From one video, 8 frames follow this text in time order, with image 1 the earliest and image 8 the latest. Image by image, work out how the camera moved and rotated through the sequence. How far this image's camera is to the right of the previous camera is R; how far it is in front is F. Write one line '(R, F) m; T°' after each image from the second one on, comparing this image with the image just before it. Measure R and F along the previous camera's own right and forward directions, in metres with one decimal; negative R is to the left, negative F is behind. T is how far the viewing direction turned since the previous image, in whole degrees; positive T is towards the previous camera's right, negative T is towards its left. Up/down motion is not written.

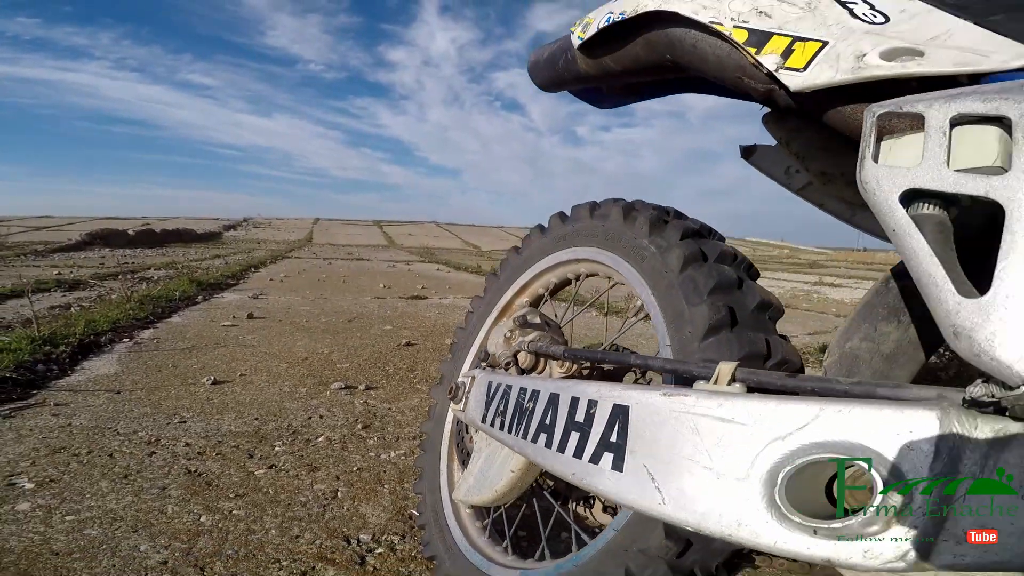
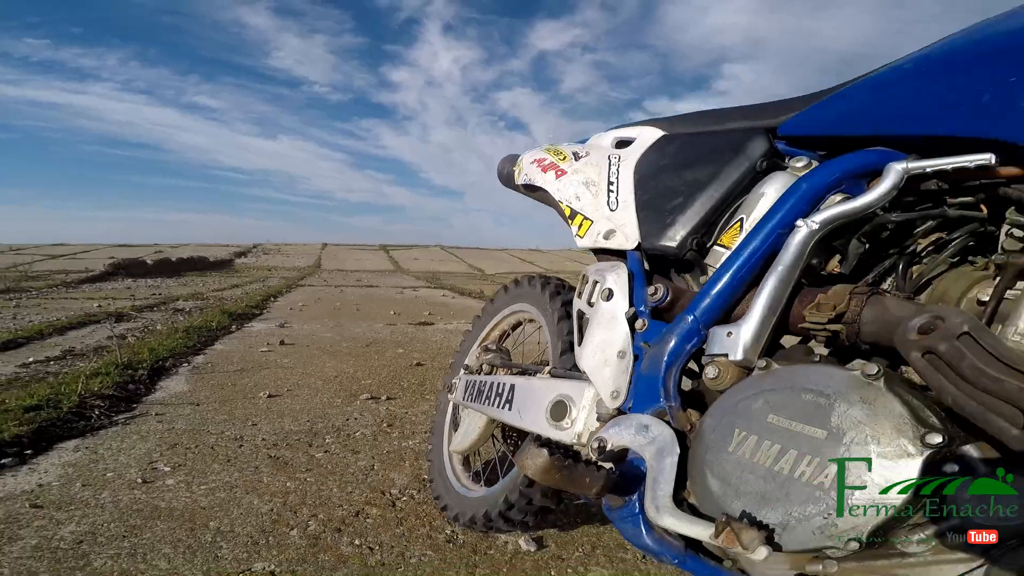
(+0.1, -0.7) m; -1°
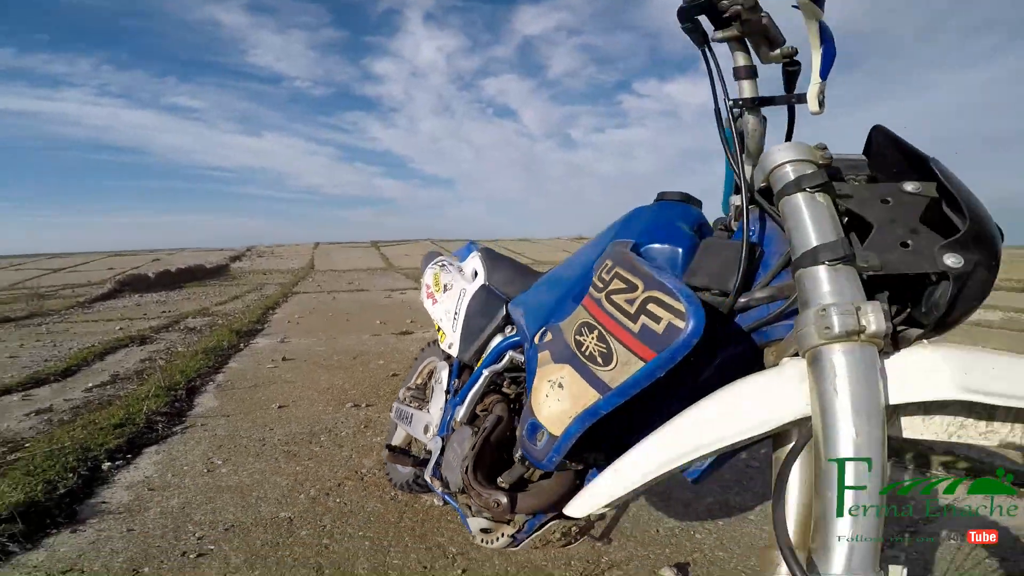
(+0.4, -1.1) m; 0°
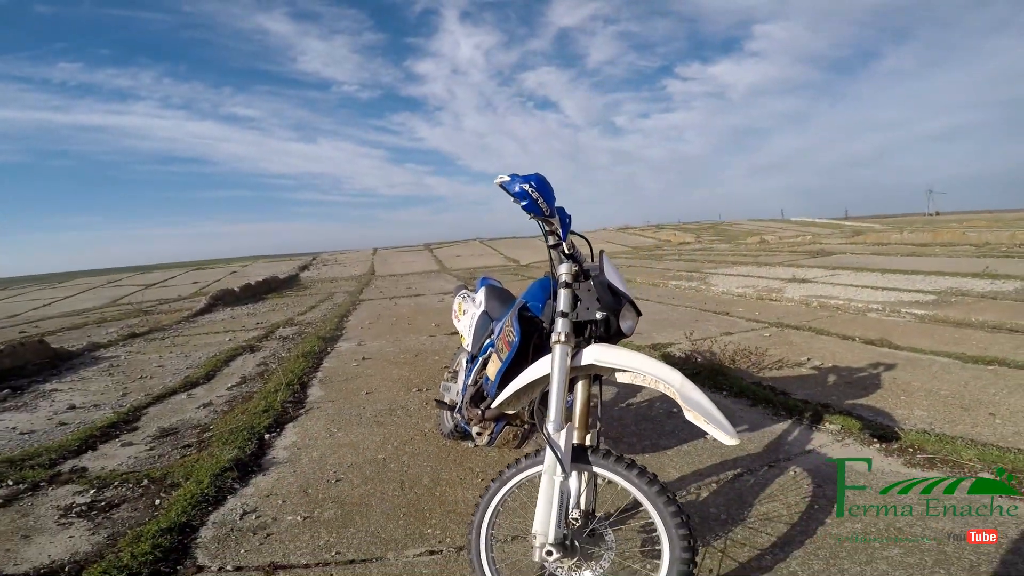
(+0.4, -1.5) m; -6°
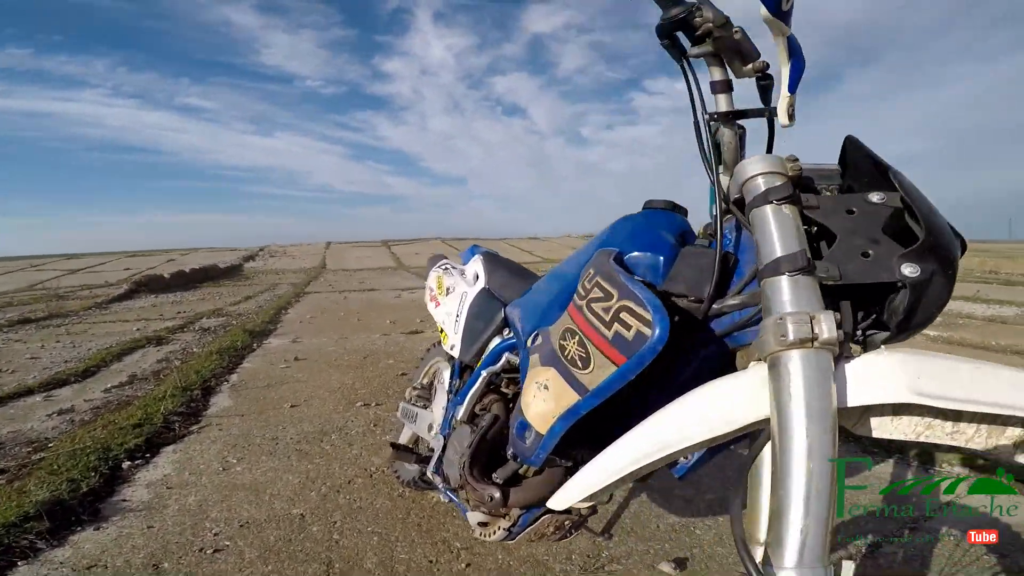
(-0.2, +1.5) m; +4°
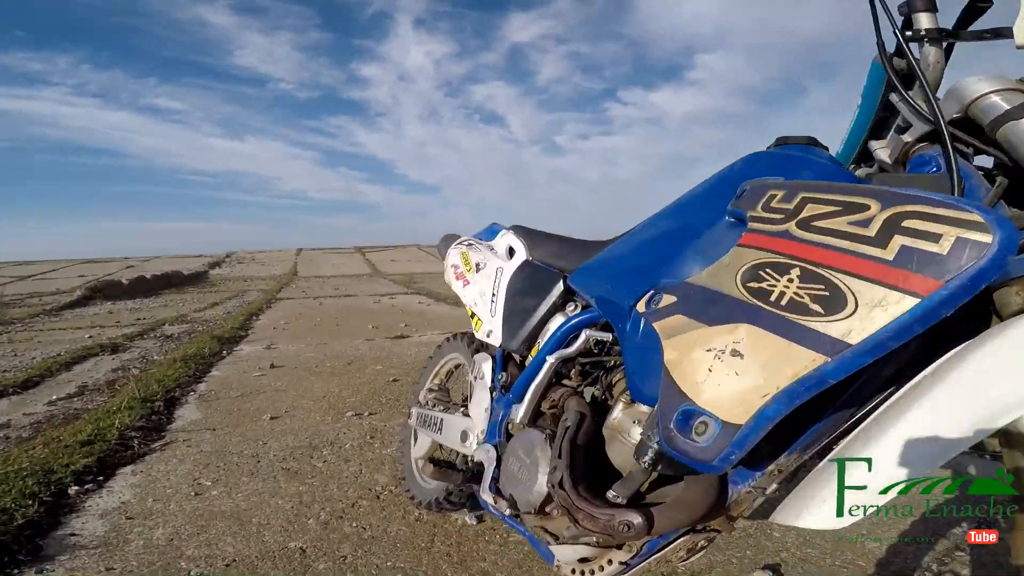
(-0.3, +0.4) m; +3°
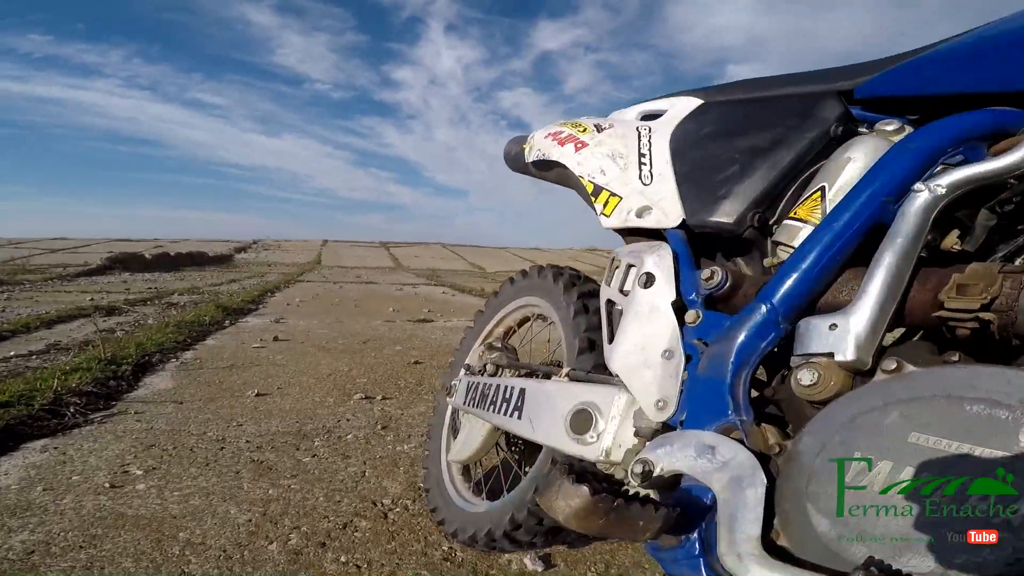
(-0.2, +0.9) m; -2°
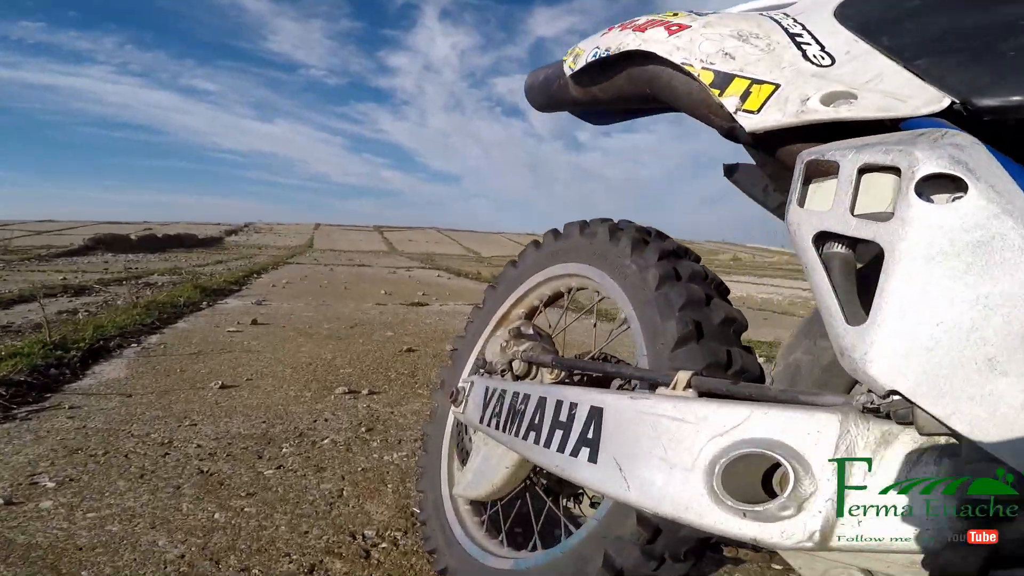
(-0.1, +0.4) m; +1°
